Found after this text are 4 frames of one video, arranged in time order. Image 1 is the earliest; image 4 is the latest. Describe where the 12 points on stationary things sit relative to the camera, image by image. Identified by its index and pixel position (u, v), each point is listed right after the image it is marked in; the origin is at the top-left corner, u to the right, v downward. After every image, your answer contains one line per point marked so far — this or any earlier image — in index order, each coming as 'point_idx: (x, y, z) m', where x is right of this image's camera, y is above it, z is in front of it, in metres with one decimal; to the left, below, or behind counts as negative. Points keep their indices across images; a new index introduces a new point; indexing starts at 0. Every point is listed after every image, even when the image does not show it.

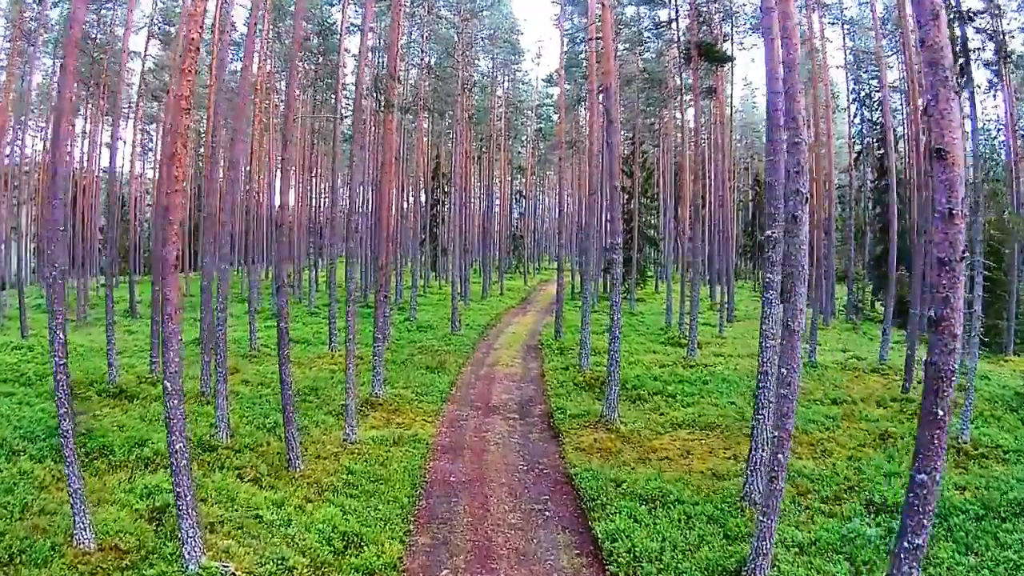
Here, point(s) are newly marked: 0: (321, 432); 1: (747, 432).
0: (-3.4, -2.6, +12.2) m
1: (+4.7, -2.9, +14.0) m
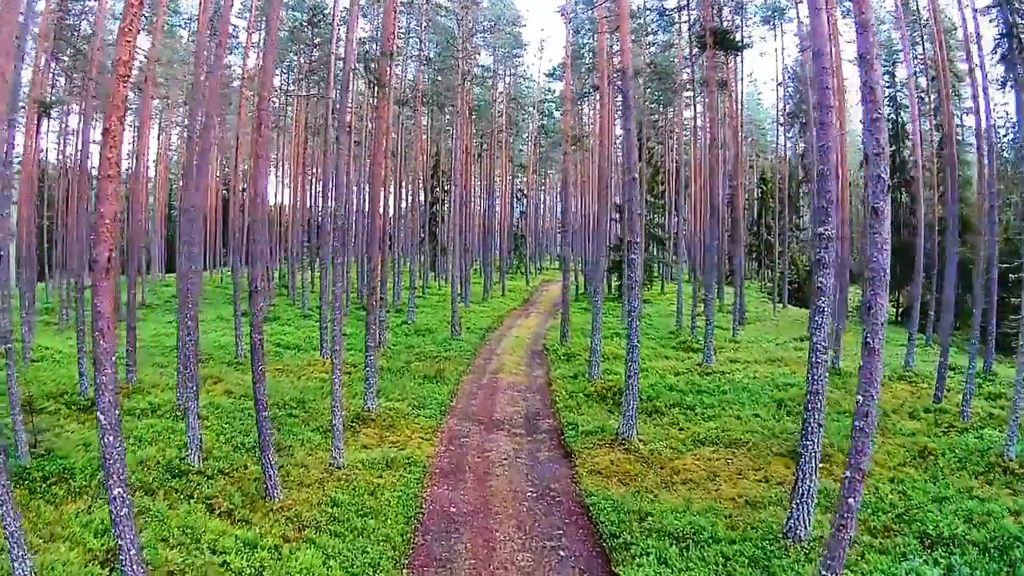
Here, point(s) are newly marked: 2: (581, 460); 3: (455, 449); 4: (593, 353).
0: (-3.3, -2.6, +10.9) m
1: (+4.9, -3.0, +12.7) m
2: (+1.1, -2.8, +11.2) m
3: (-1.0, -2.7, +11.8) m
4: (+1.9, -1.5, +16.1) m
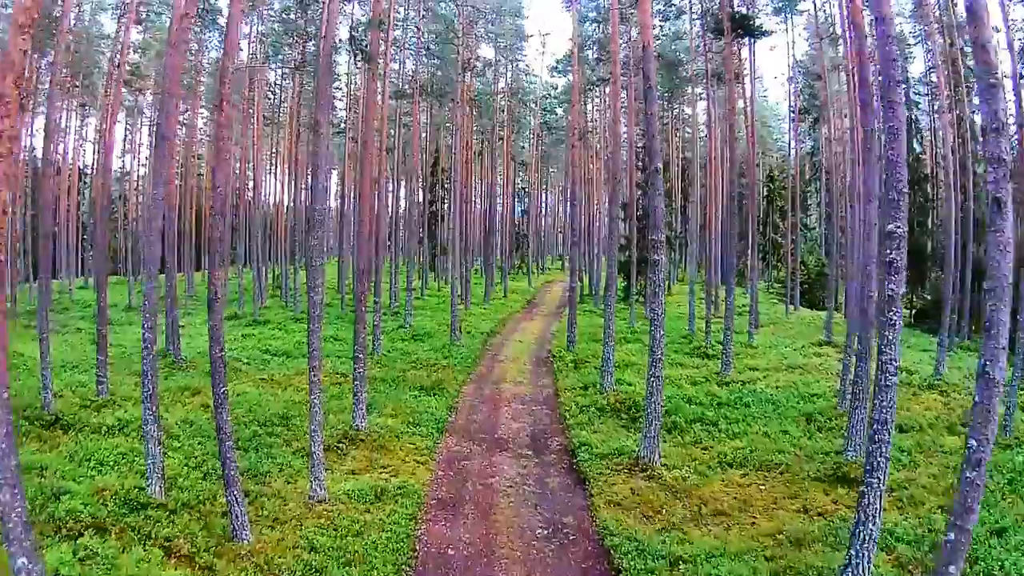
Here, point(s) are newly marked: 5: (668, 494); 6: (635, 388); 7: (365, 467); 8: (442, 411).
0: (-3.2, -2.7, +9.6) m
1: (+4.9, -3.1, +11.3) m
2: (+1.2, -2.9, +9.8) m
3: (-0.9, -2.8, +10.5) m
4: (+2.0, -1.6, +14.7) m
5: (+2.2, -2.9, +9.9) m
6: (+2.6, -2.1, +14.7) m
7: (-2.2, -2.7, +10.4) m
8: (-1.3, -2.4, +13.3) m
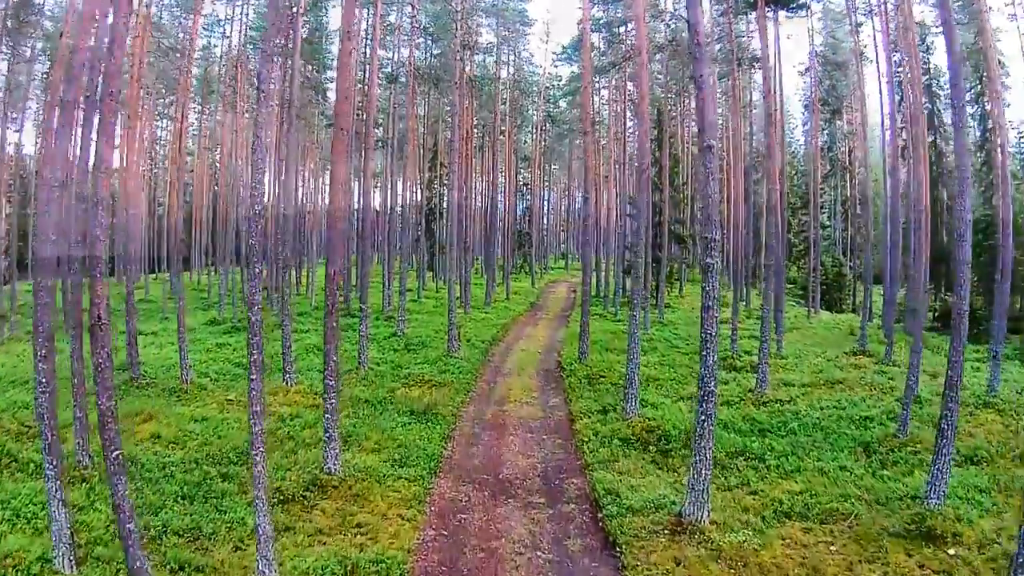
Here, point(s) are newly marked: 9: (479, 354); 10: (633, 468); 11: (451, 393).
0: (-3.1, -2.8, +7.4) m
1: (+5.1, -3.2, +9.2) m
2: (+1.3, -3.0, +7.7) m
3: (-0.8, -3.0, +8.3) m
4: (+2.1, -1.7, +12.6) m
5: (+2.3, -3.1, +7.7) m
6: (+2.7, -2.3, +12.5) m
7: (-2.1, -2.8, +8.2) m
8: (-1.2, -2.5, +11.2) m
9: (-0.9, -1.8, +18.8) m
10: (+1.8, -2.7, +10.2) m
11: (-1.2, -2.1, +14.1) m
